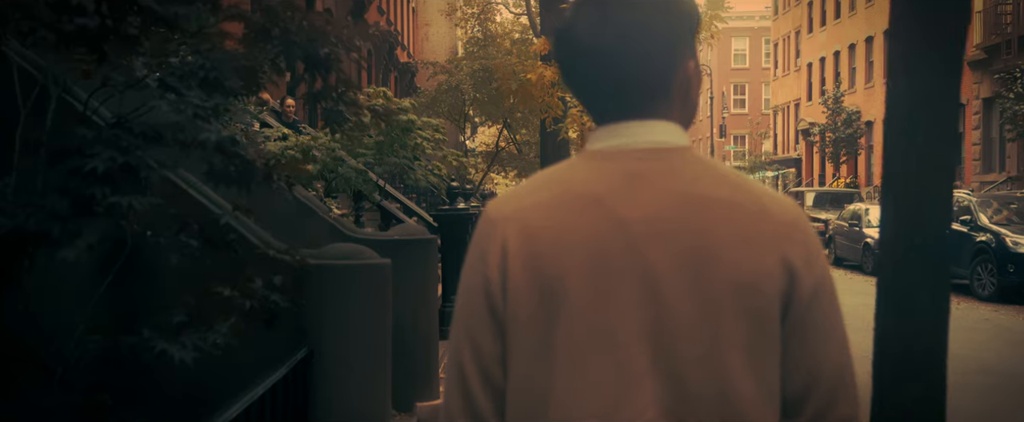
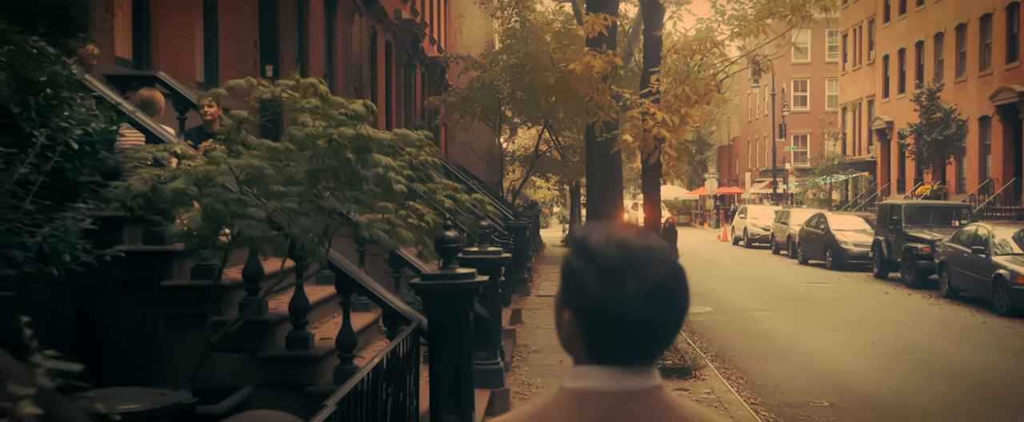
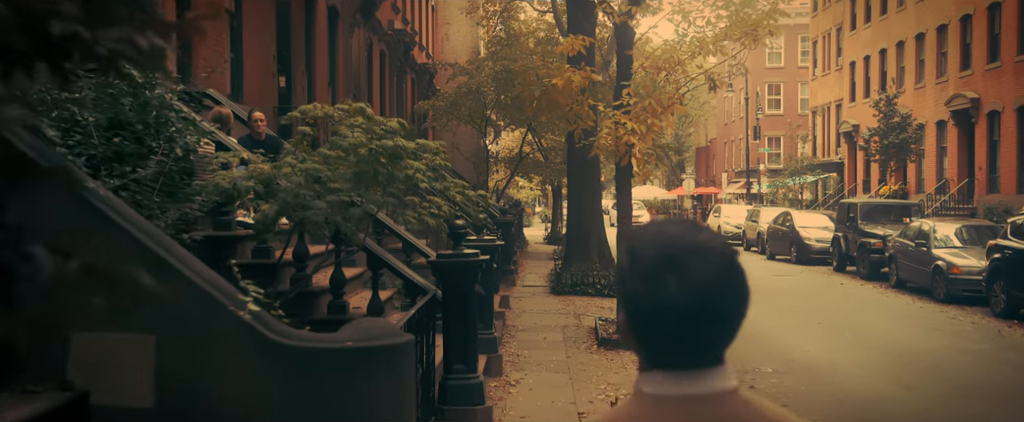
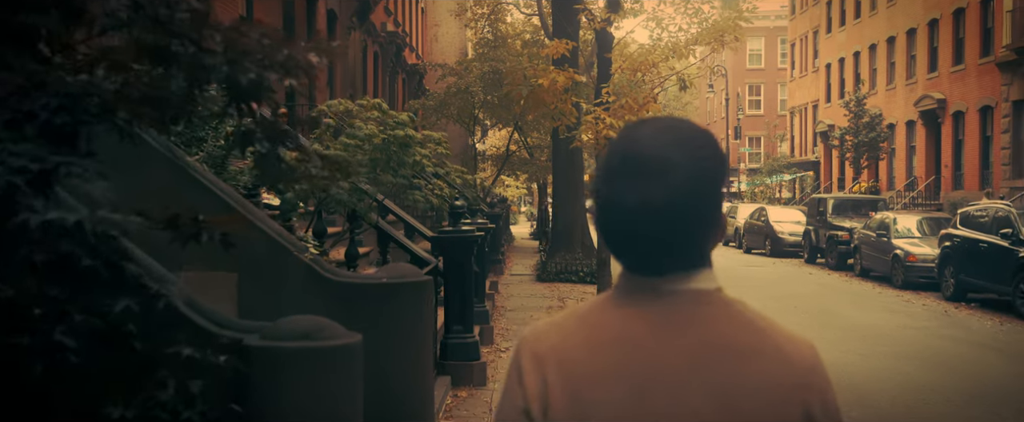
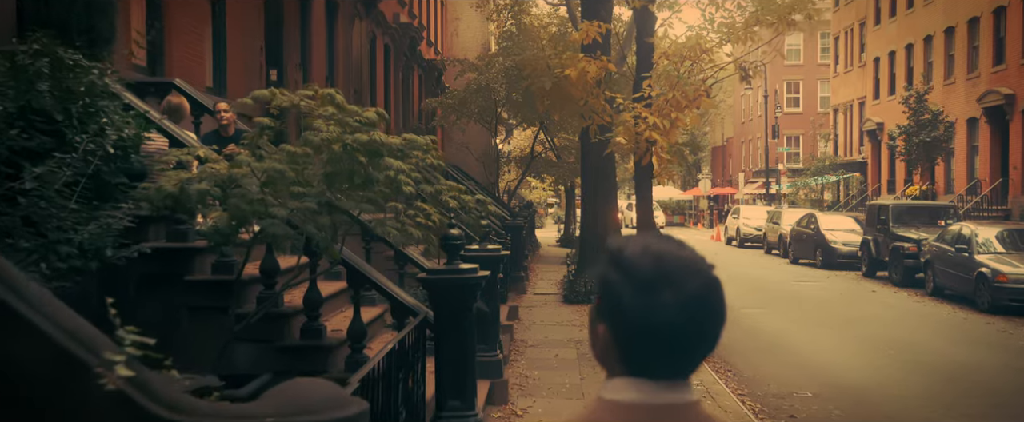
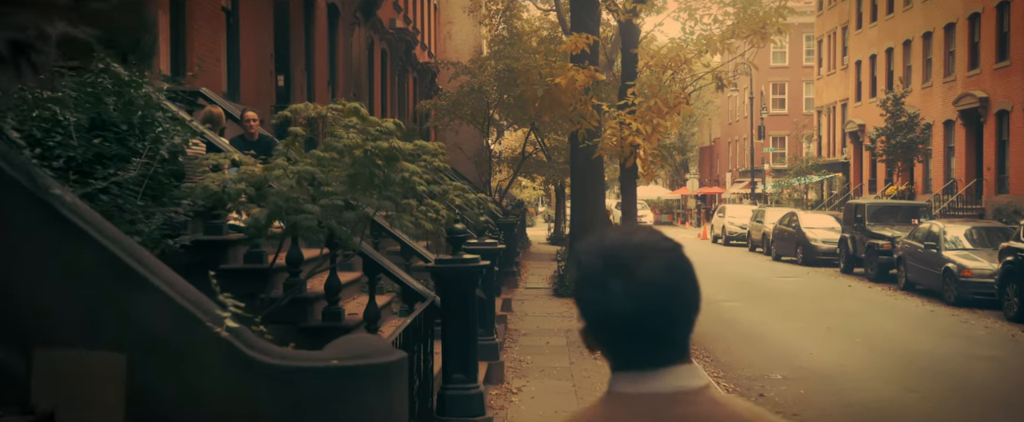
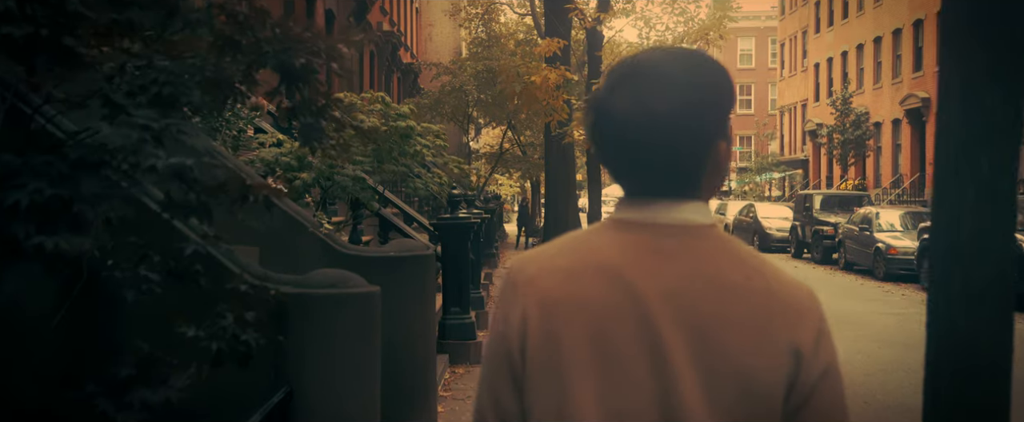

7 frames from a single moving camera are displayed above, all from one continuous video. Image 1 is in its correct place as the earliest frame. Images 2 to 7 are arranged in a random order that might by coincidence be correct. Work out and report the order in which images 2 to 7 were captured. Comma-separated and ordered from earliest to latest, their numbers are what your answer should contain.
7, 4, 3, 6, 5, 2
